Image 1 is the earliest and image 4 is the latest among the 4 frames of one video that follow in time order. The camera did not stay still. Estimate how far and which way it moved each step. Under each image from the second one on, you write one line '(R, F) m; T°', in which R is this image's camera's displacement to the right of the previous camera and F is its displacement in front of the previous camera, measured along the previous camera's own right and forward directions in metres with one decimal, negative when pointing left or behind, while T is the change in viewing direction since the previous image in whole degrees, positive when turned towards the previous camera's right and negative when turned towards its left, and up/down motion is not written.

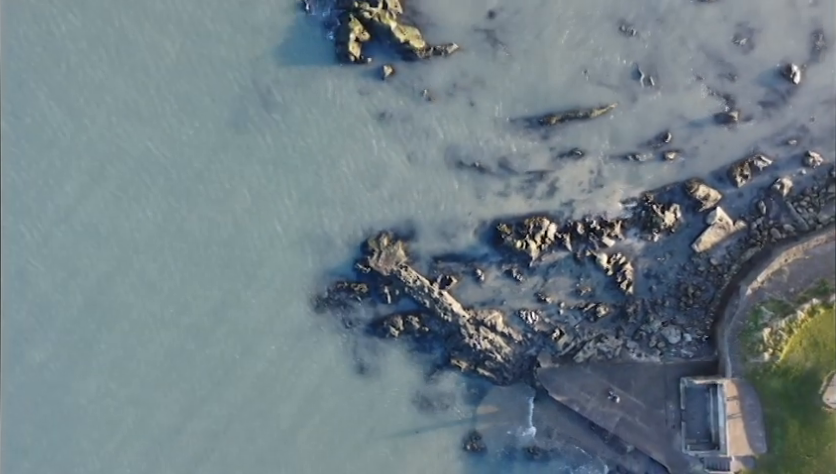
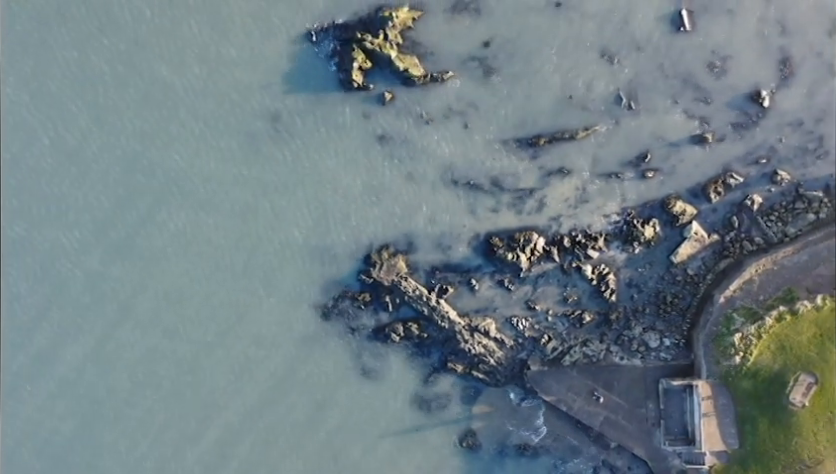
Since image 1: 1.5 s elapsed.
(+4.0, -3.0) m; -7°
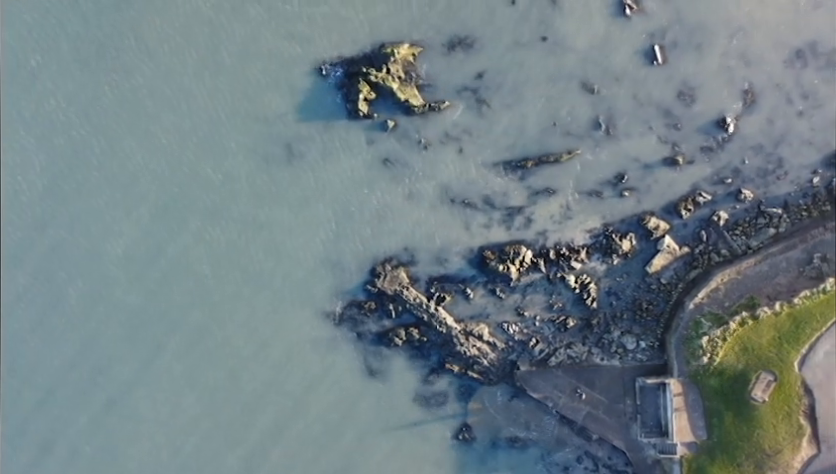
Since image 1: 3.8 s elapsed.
(-0.1, -3.3) m; 0°
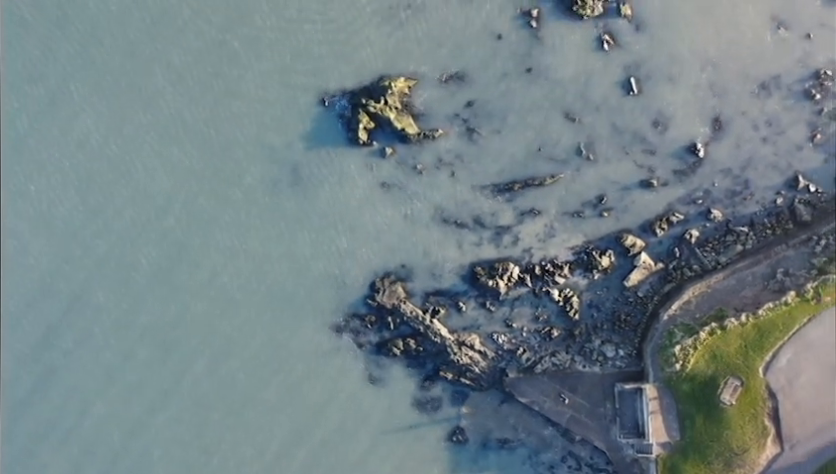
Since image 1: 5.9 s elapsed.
(0.0, -2.9) m; 0°
